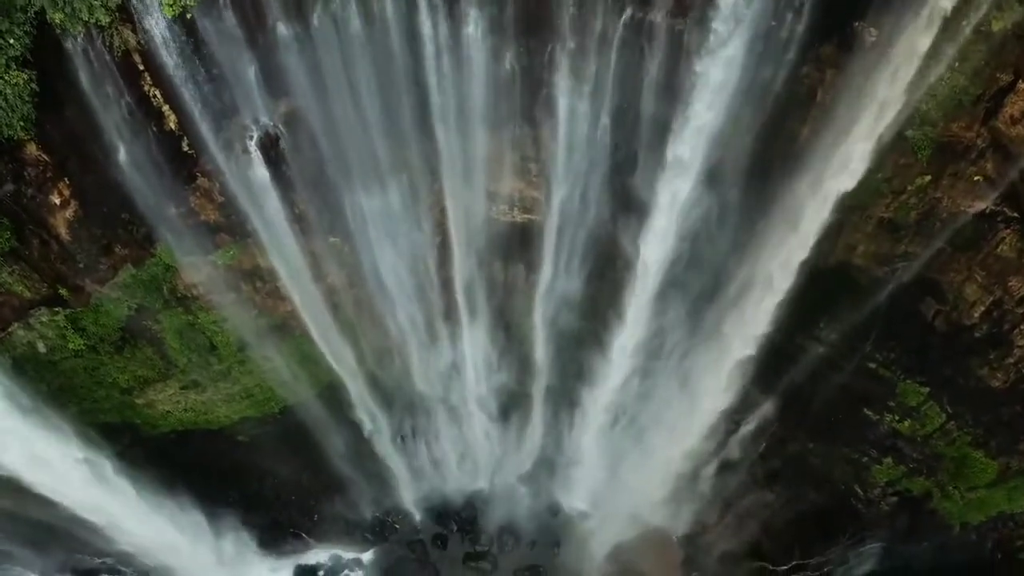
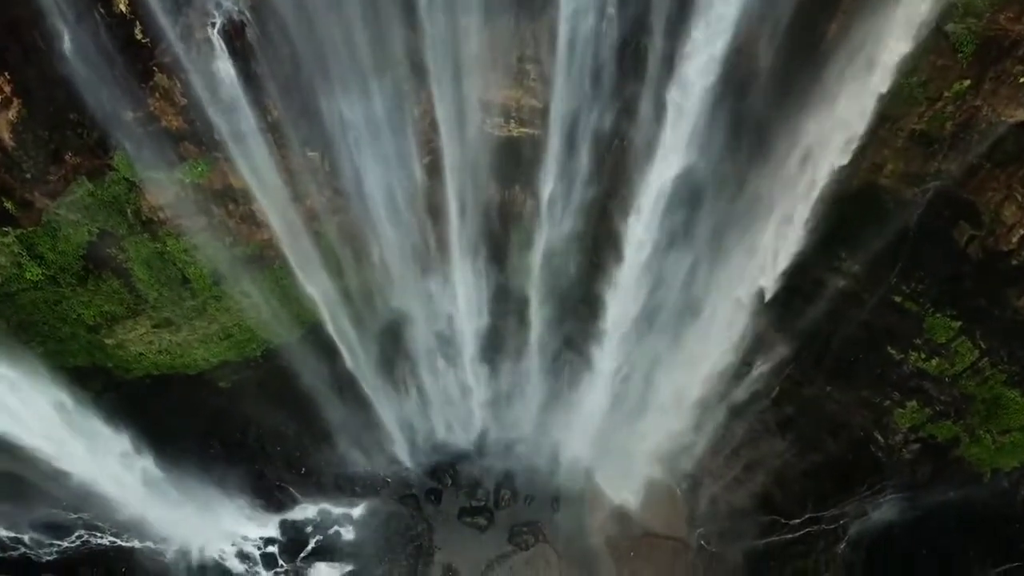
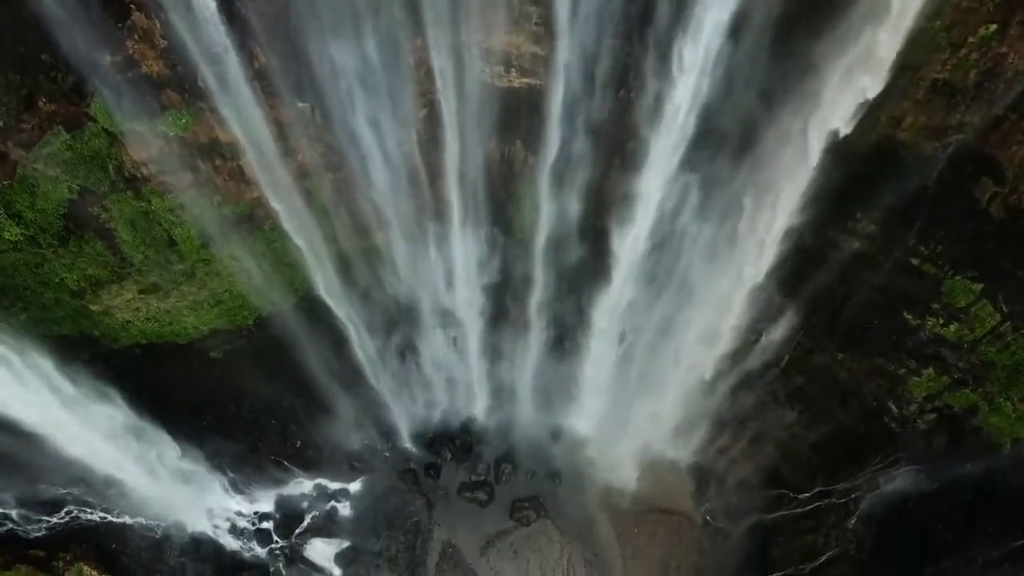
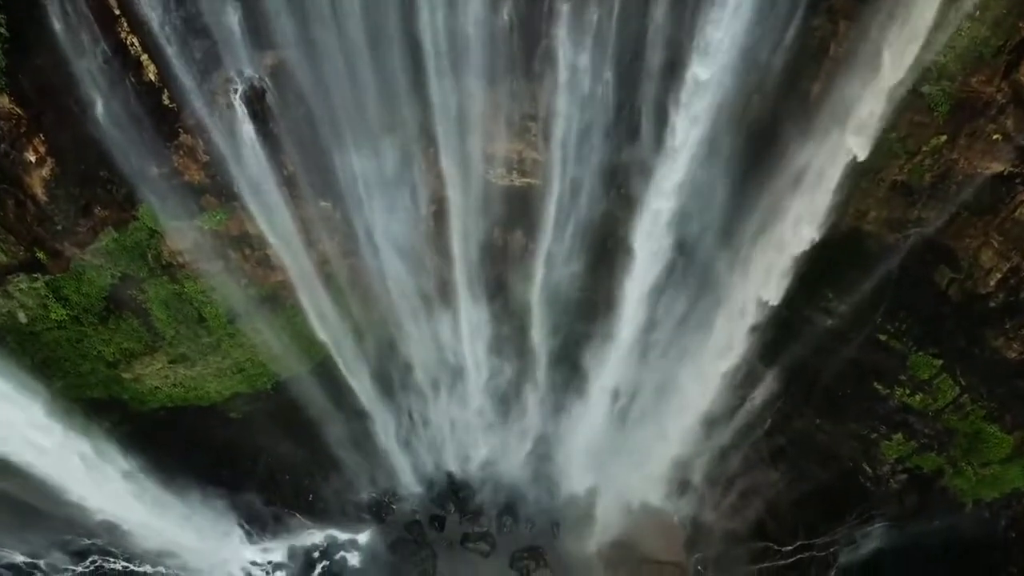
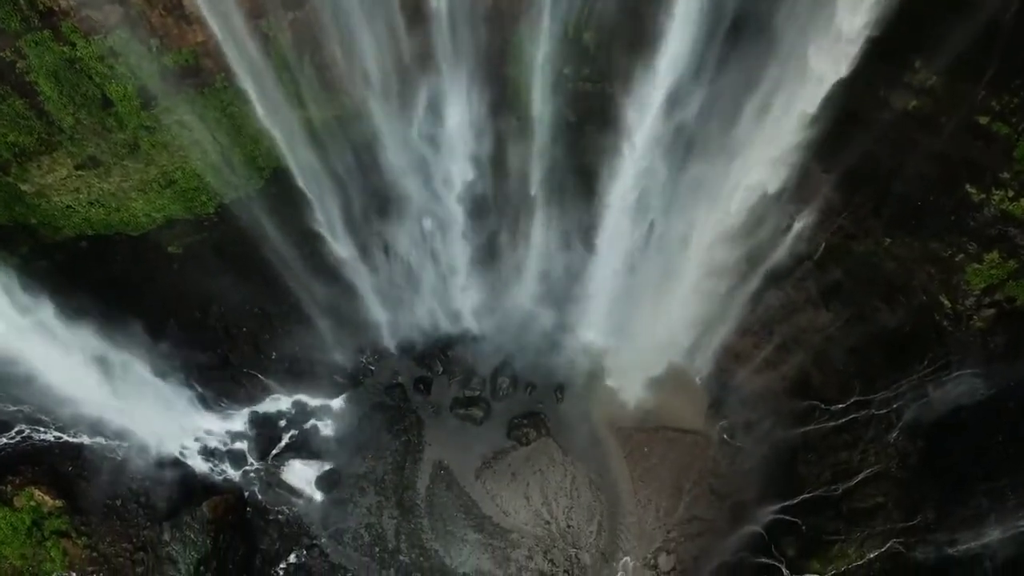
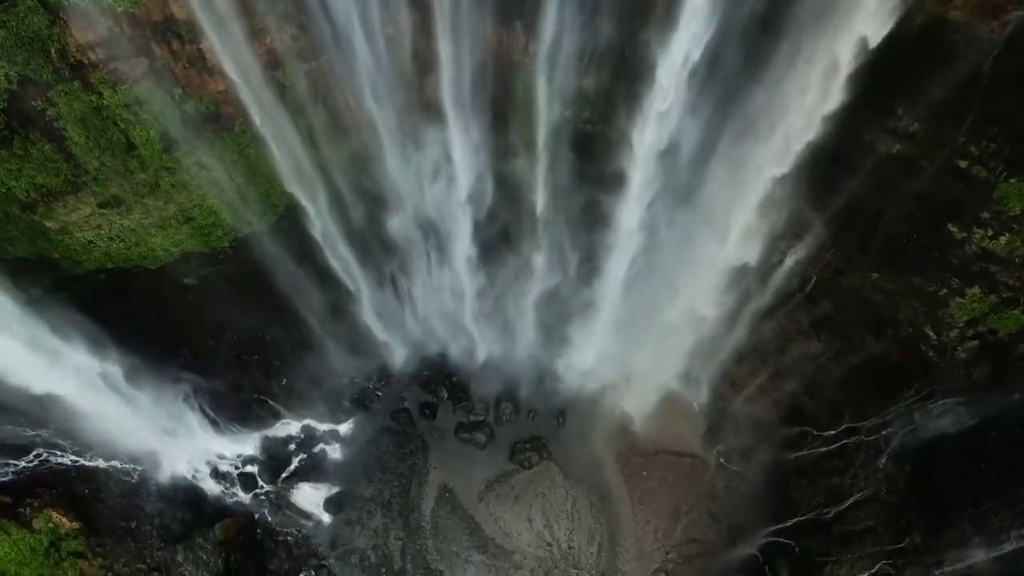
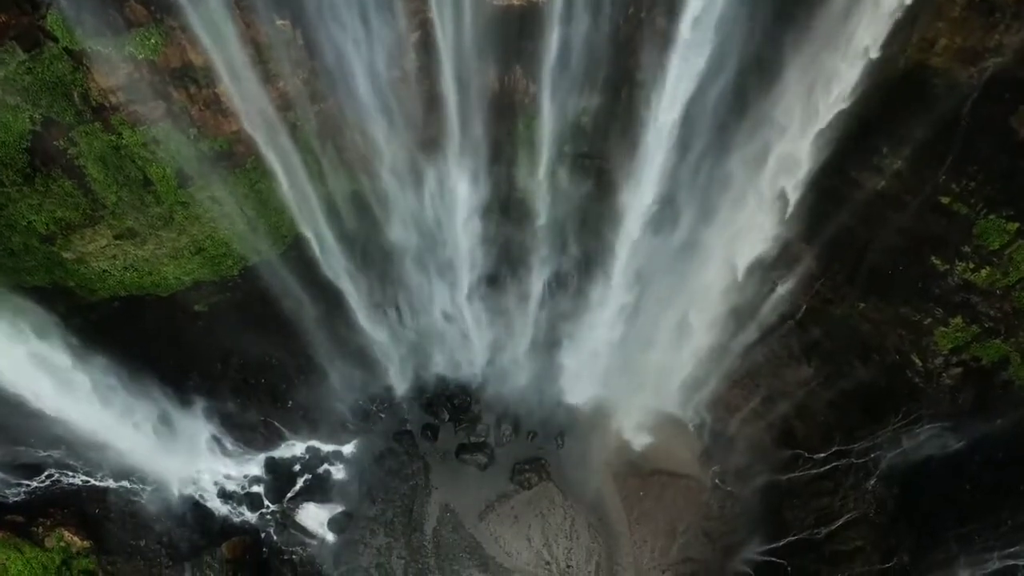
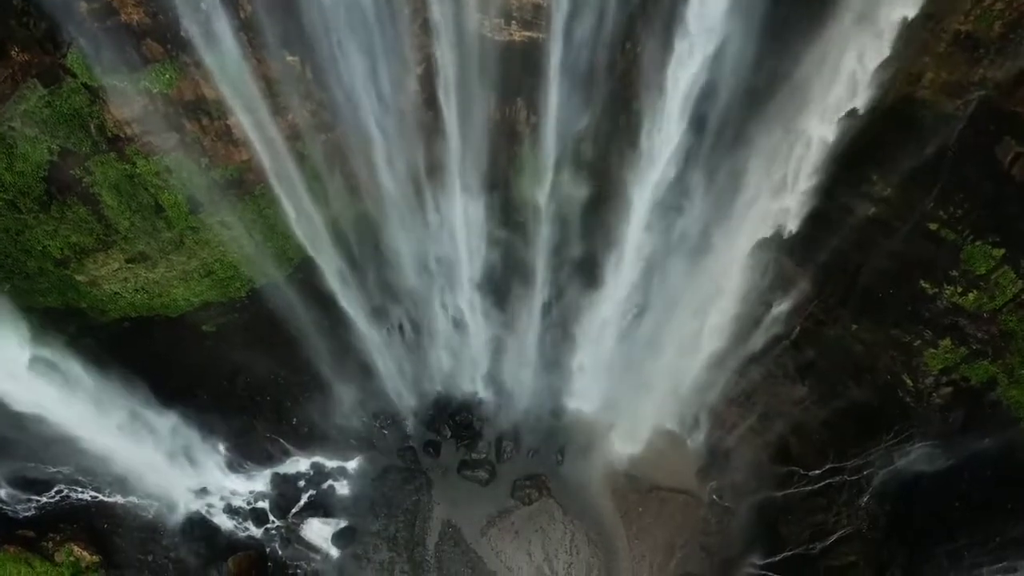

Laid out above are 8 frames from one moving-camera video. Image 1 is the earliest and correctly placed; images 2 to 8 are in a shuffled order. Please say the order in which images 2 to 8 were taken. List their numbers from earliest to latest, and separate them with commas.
4, 2, 3, 8, 7, 6, 5
